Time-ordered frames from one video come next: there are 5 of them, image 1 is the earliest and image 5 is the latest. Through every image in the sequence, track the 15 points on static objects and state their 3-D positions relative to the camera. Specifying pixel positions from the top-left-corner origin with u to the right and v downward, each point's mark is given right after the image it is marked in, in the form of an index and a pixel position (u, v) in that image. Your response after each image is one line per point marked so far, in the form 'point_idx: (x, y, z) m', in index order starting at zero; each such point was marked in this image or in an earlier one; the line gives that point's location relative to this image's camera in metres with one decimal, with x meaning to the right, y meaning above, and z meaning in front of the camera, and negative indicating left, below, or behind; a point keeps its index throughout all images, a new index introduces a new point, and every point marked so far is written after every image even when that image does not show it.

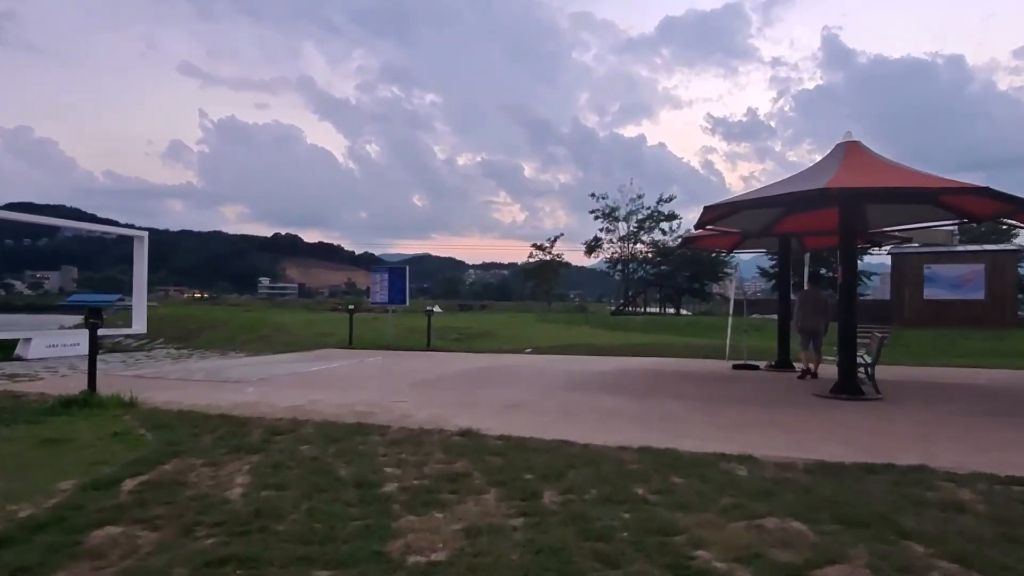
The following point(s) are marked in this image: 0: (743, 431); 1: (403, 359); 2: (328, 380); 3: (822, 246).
0: (+2.9, -1.8, +8.6) m
1: (-3.0, -1.9, +19.1) m
2: (-3.7, -1.8, +13.9) m
3: (+7.6, +1.1, +17.1) m
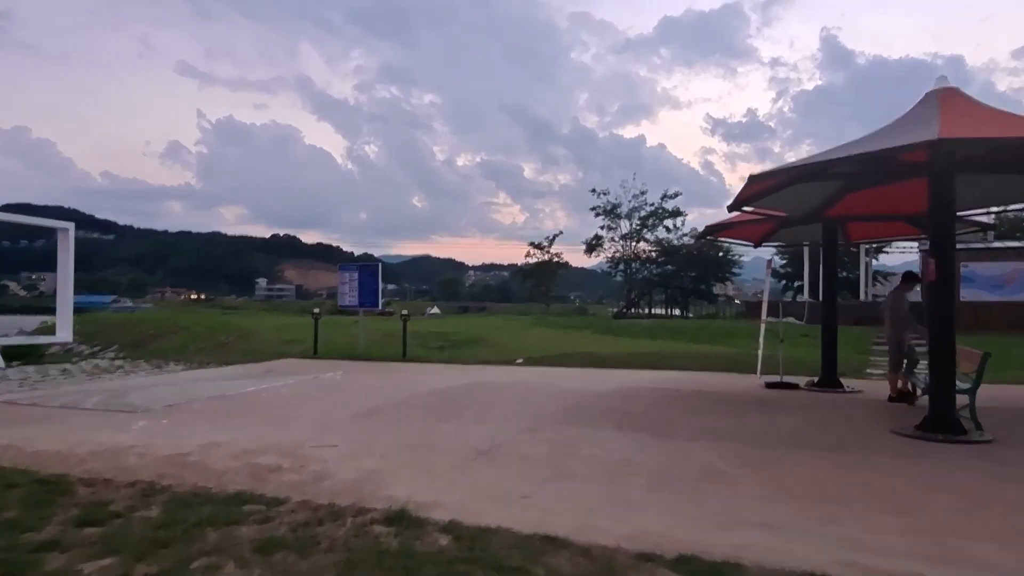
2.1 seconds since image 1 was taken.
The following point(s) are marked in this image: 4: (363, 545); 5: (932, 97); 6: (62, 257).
0: (+2.5, -1.8, +5.5) m
1: (-3.3, -2.0, +16.1) m
2: (-4.0, -1.8, +10.8) m
3: (+7.2, +1.1, +14.0) m
4: (-1.0, -1.7, +4.6) m
5: (+5.0, +2.3, +8.4) m
6: (-12.1, +0.8, +18.7) m
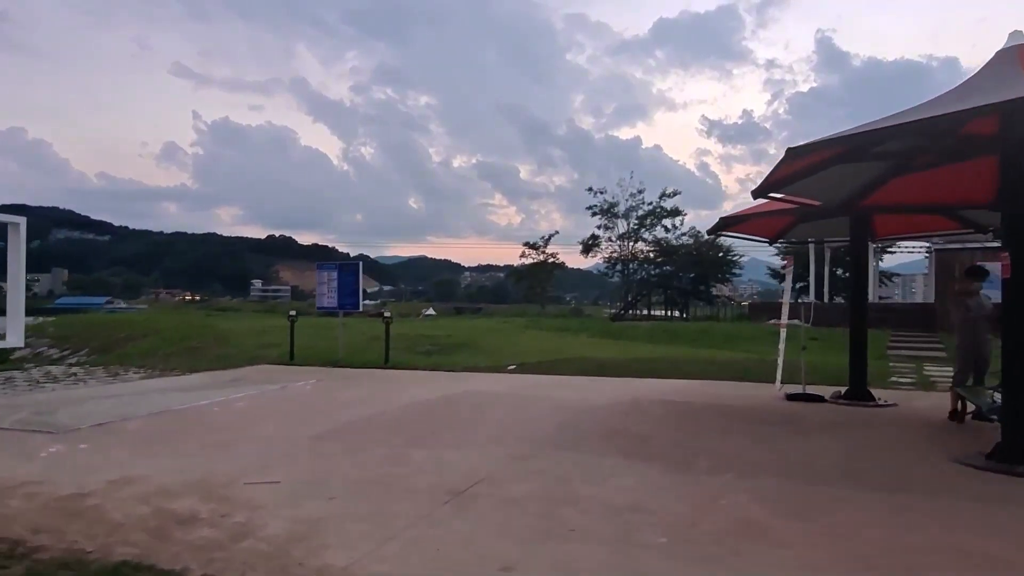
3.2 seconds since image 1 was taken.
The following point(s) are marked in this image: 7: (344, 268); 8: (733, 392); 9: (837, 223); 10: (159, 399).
0: (+2.4, -1.7, +4.1) m
1: (-3.5, -2.0, +14.5) m
2: (-4.2, -1.8, +9.3) m
3: (+7.1, +1.1, +12.6) m
4: (-1.1, -1.7, +3.1) m
5: (+4.9, +2.3, +6.9) m
6: (-12.3, +0.8, +17.2) m
7: (-4.6, +0.5, +19.1) m
8: (+4.1, -1.9, +12.9) m
9: (+5.9, +1.2, +12.7) m
10: (-6.0, -1.9, +11.8) m
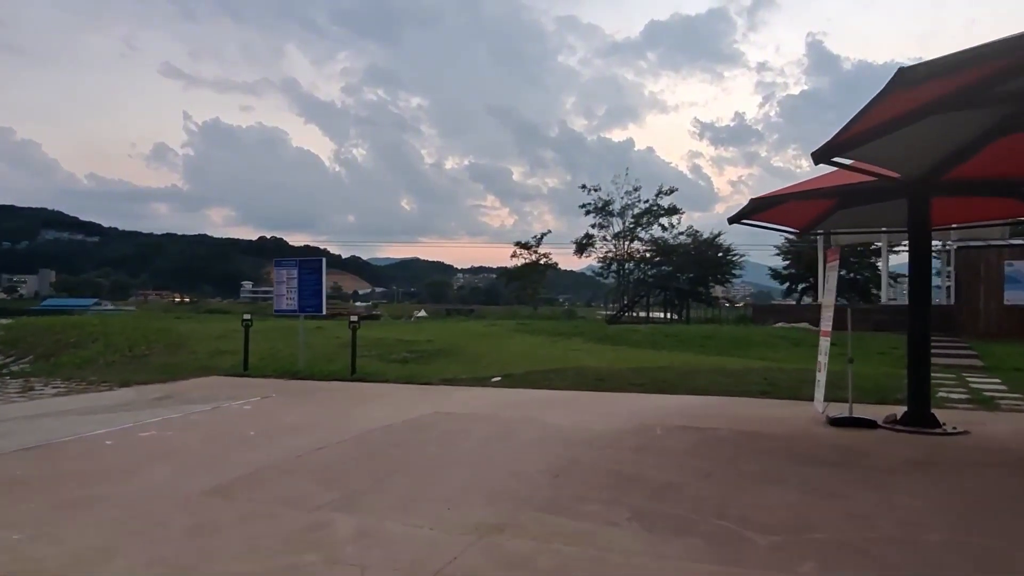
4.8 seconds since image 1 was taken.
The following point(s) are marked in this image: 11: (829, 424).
0: (+2.2, -1.7, +1.8) m
1: (-3.8, -2.0, +12.2) m
2: (-4.4, -1.8, +6.9) m
3: (+6.8, +1.1, +10.4) m
4: (-1.3, -1.6, +0.8) m
5: (+4.6, +2.3, +4.6) m
6: (-12.6, +0.8, +14.7) m
7: (-5.0, +0.5, +16.7) m
8: (+3.8, -1.9, +10.7) m
9: (+5.6, +1.2, +10.5) m
10: (-6.2, -1.9, +9.4) m
11: (+4.5, -1.9, +9.8) m
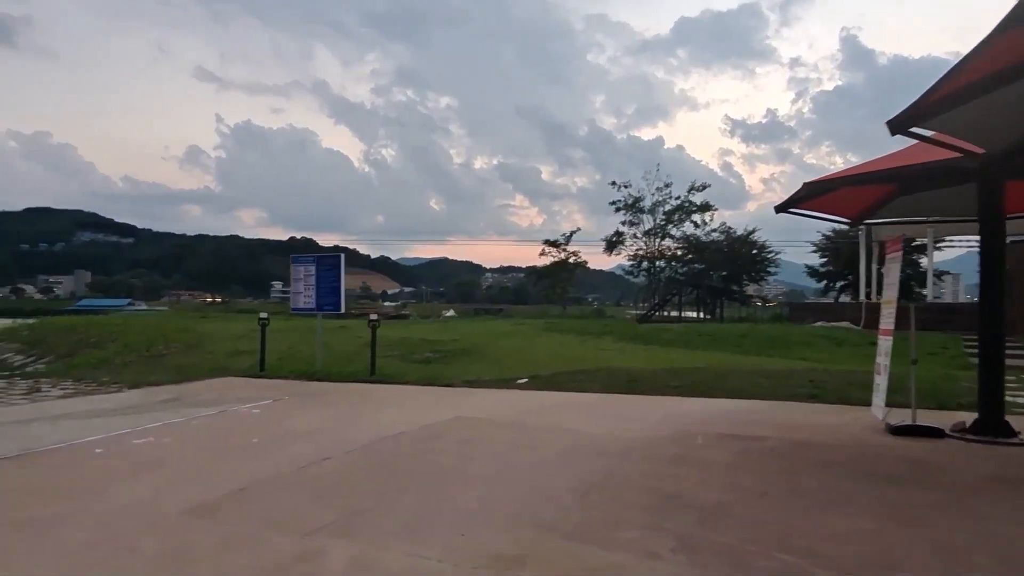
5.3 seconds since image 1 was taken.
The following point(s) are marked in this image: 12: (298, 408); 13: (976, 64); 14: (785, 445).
0: (+2.2, -1.6, +0.8) m
1: (-3.4, -1.9, +11.5) m
2: (-4.2, -1.8, +6.3) m
3: (+7.1, +1.2, +9.2) m
4: (-1.4, -1.6, 0.0) m
5: (+4.7, +2.4, +3.6) m
6: (-12.1, +0.9, +14.4) m
7: (-4.3, +0.6, +16.1) m
8: (+4.2, -1.8, +9.7) m
9: (+6.0, +1.3, +9.4) m
10: (-5.9, -1.8, +8.8) m
11: (+4.8, -1.8, +8.8) m
12: (-3.3, -1.9, +10.7) m
13: (+2.9, +1.4, +4.6) m
14: (+3.2, -1.8, +8.0) m
